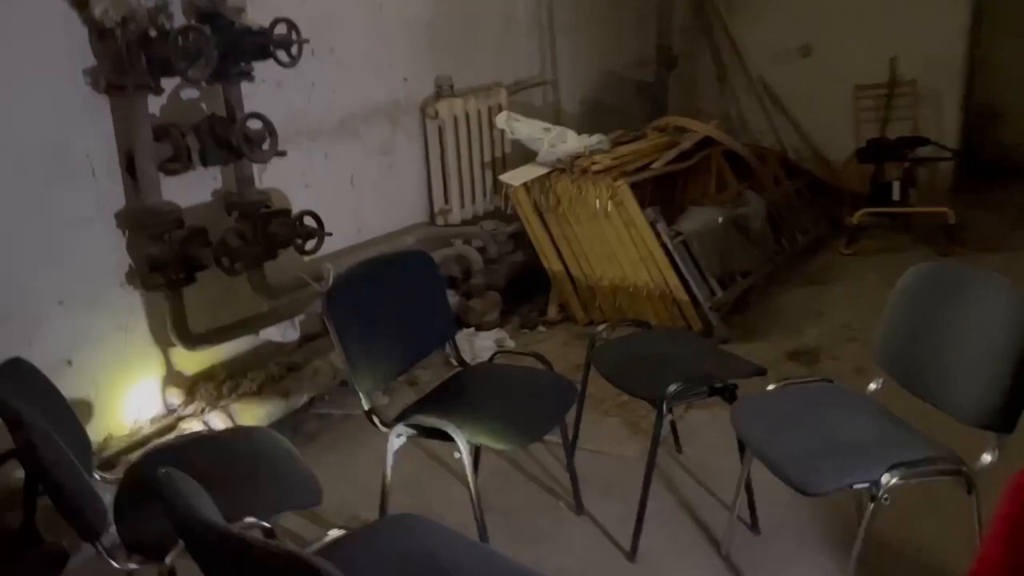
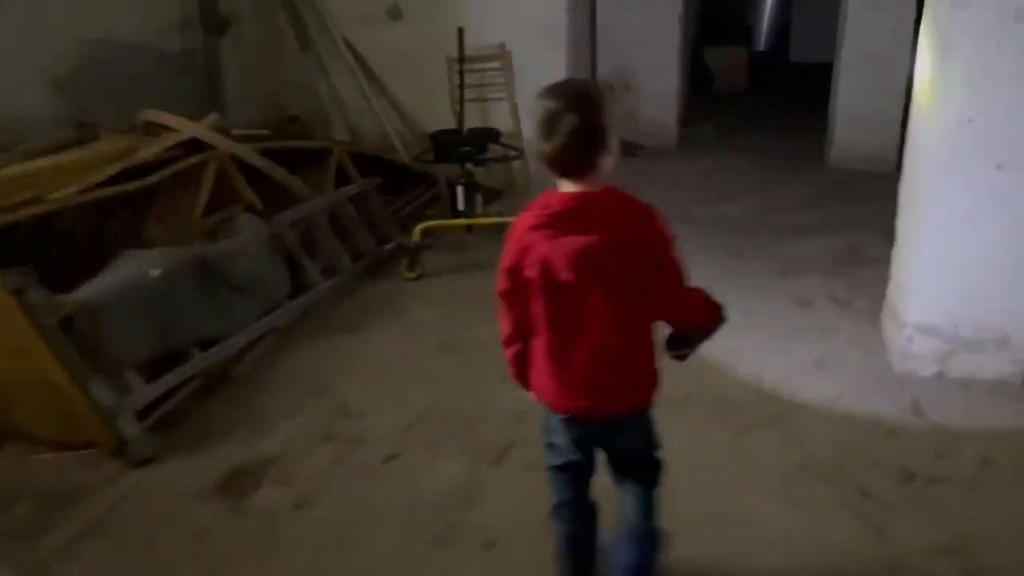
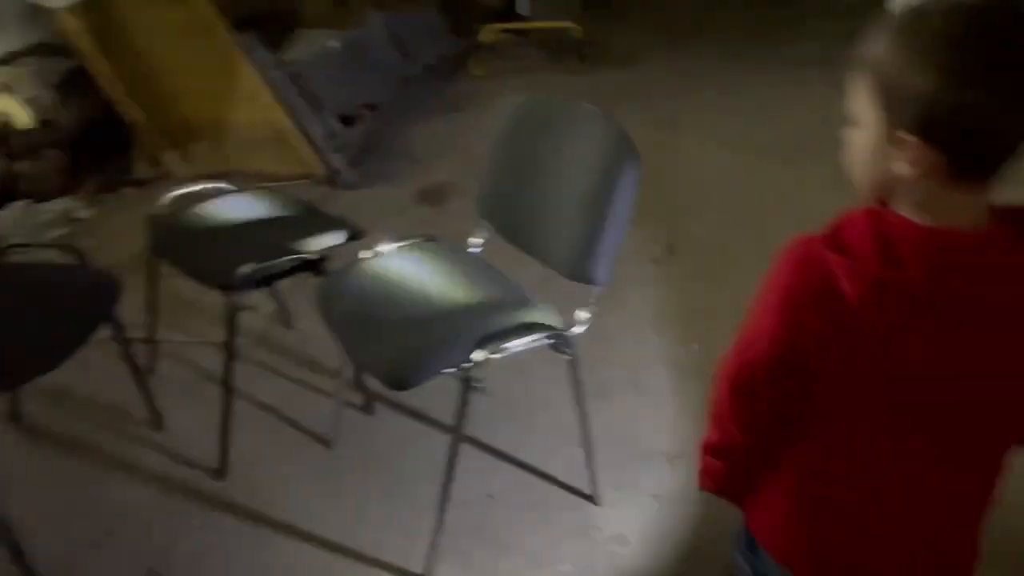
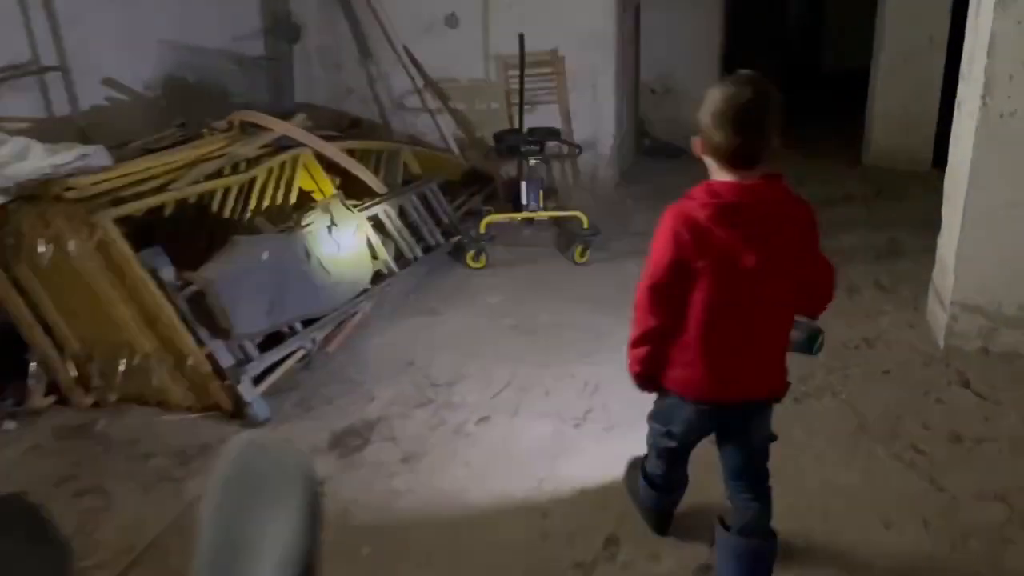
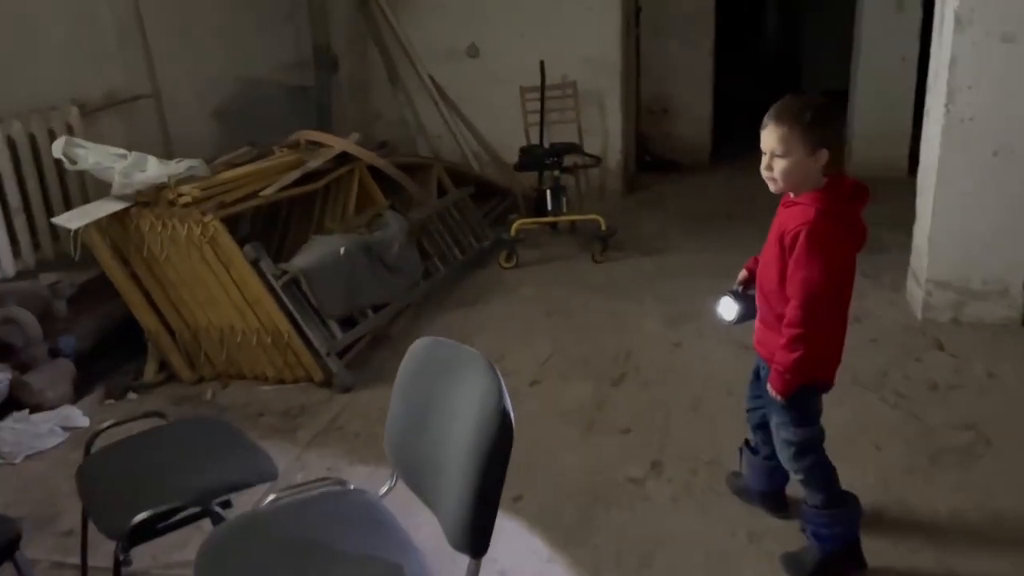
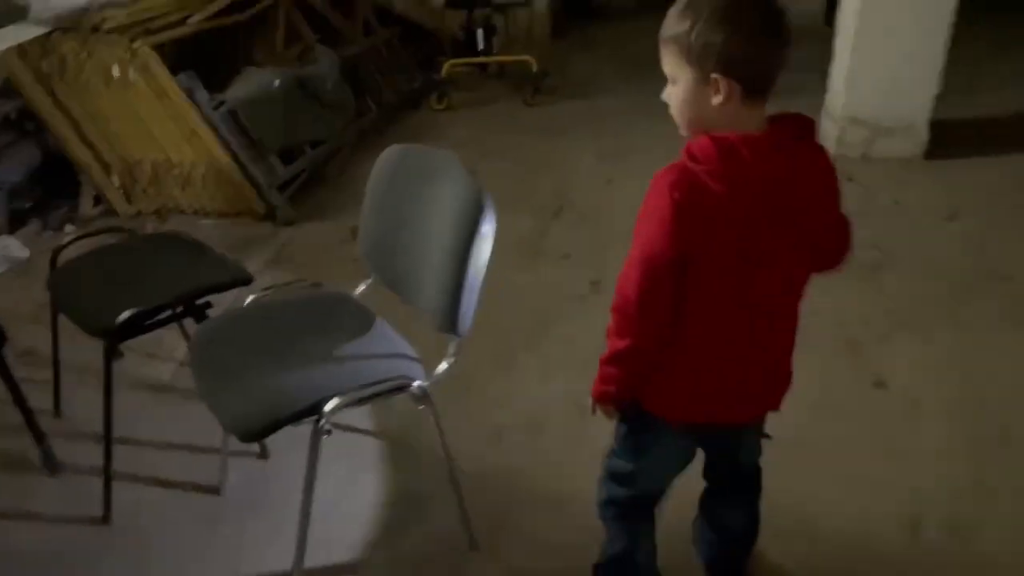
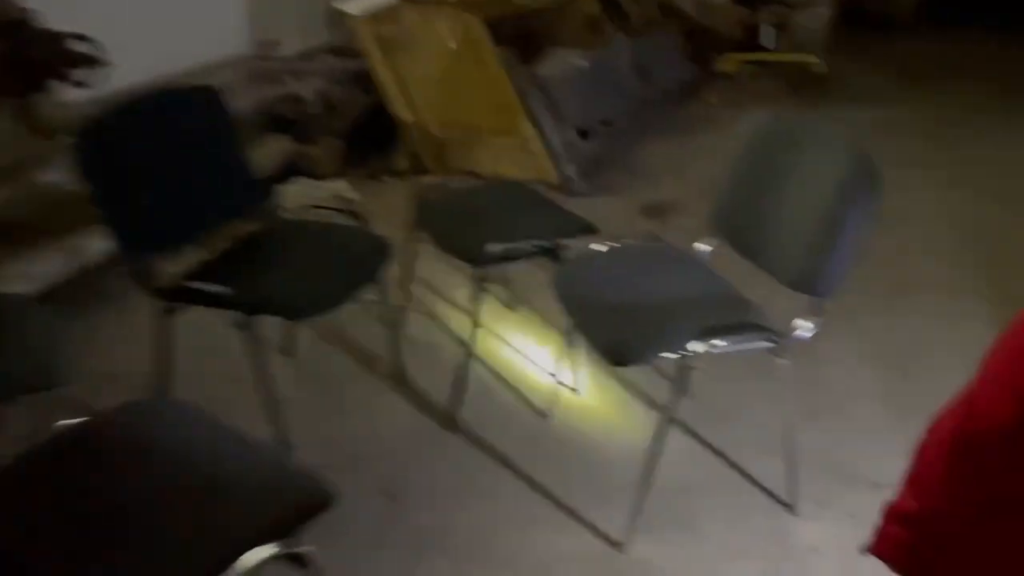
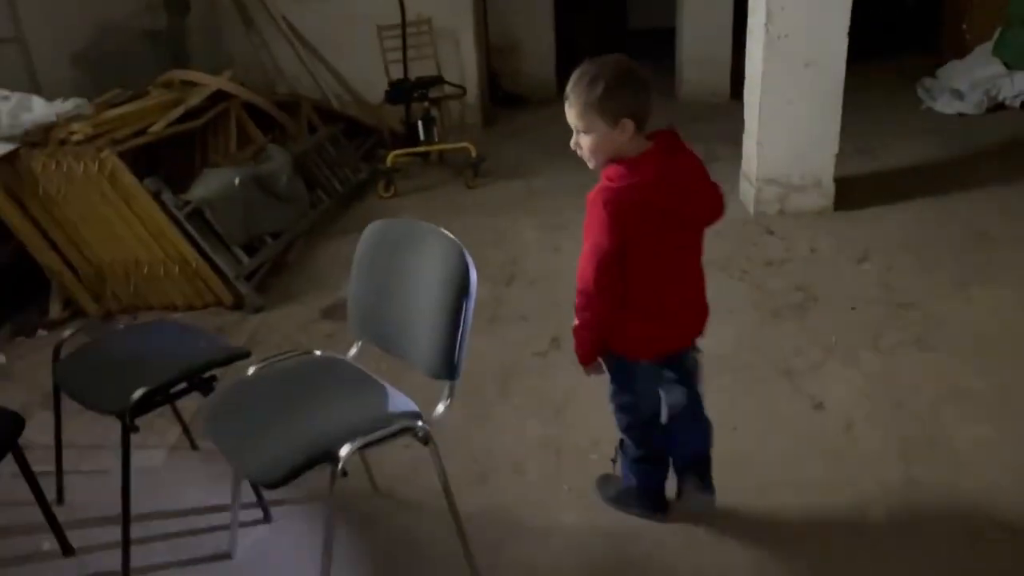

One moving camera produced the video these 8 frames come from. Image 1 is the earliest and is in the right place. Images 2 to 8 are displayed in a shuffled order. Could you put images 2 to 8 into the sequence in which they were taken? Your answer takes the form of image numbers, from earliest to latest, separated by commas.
7, 3, 6, 8, 5, 4, 2
